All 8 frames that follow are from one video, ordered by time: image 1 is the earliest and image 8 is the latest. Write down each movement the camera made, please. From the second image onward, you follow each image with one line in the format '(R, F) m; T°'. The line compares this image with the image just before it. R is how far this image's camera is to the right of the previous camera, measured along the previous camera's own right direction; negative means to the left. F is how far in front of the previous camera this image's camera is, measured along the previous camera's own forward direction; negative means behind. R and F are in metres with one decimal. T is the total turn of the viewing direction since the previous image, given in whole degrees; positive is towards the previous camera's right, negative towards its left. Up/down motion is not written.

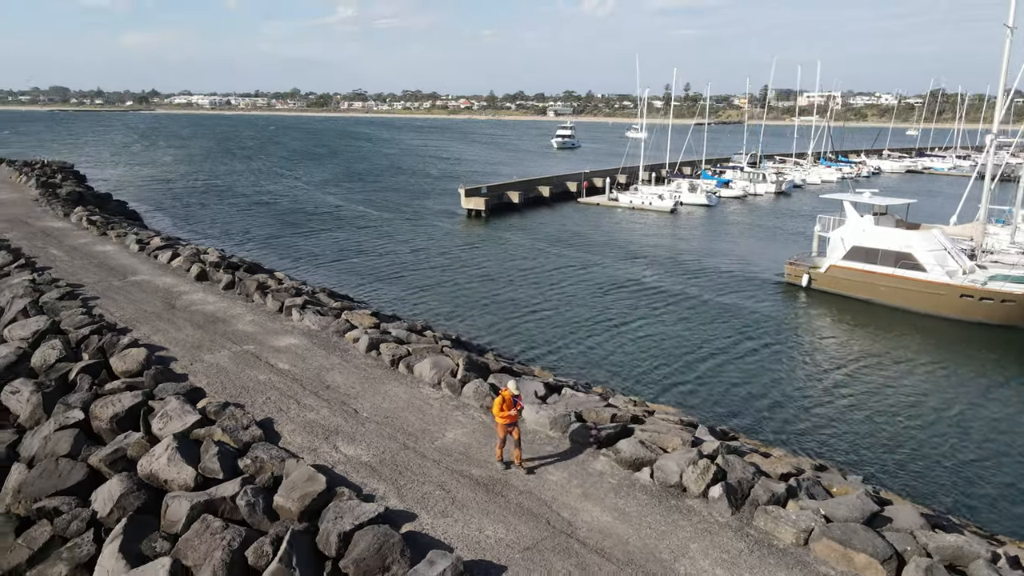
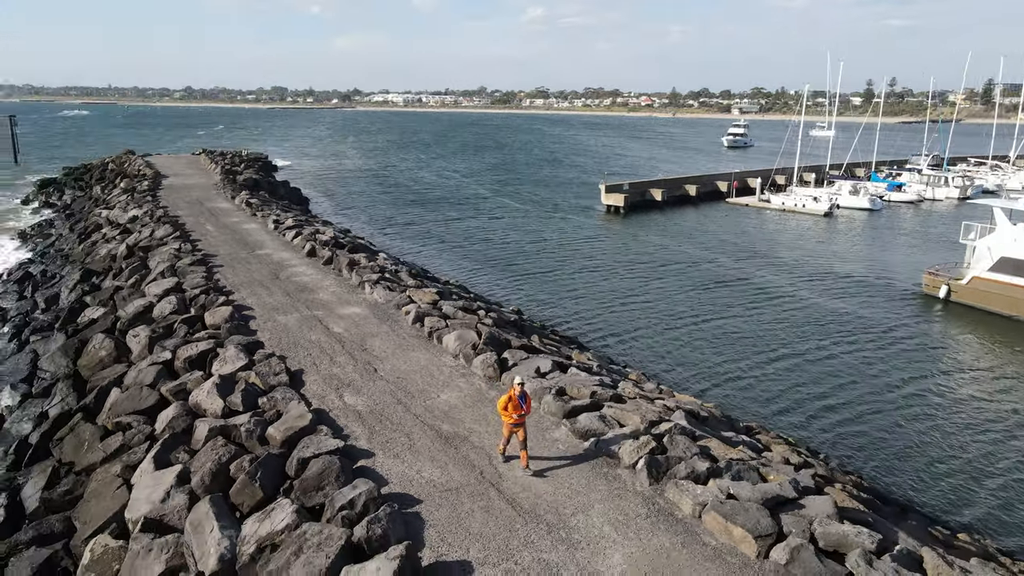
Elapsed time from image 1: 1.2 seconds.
(+1.9, -0.5) m; -13°
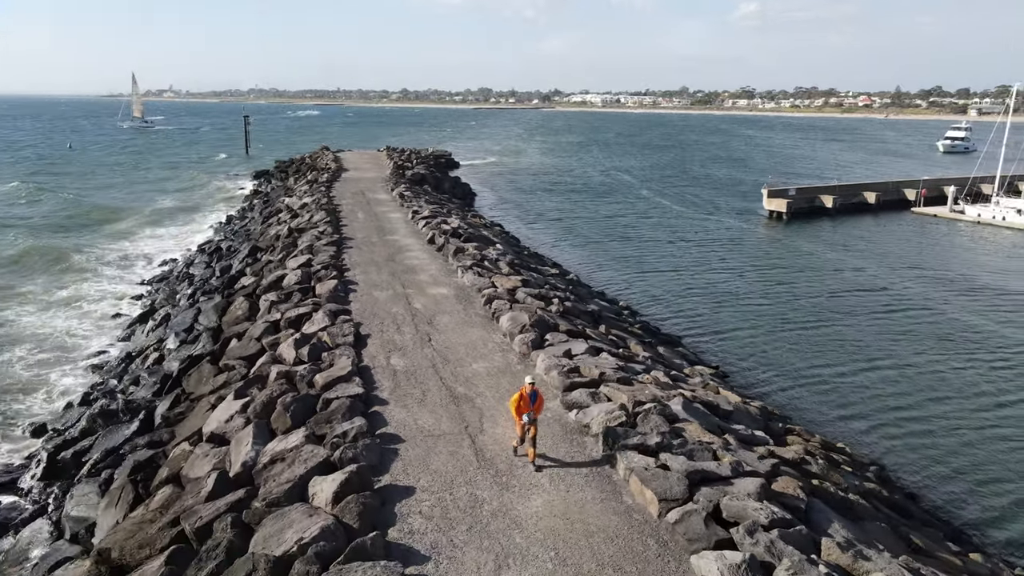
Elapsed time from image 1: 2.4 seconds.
(+2.0, -0.7) m; -14°
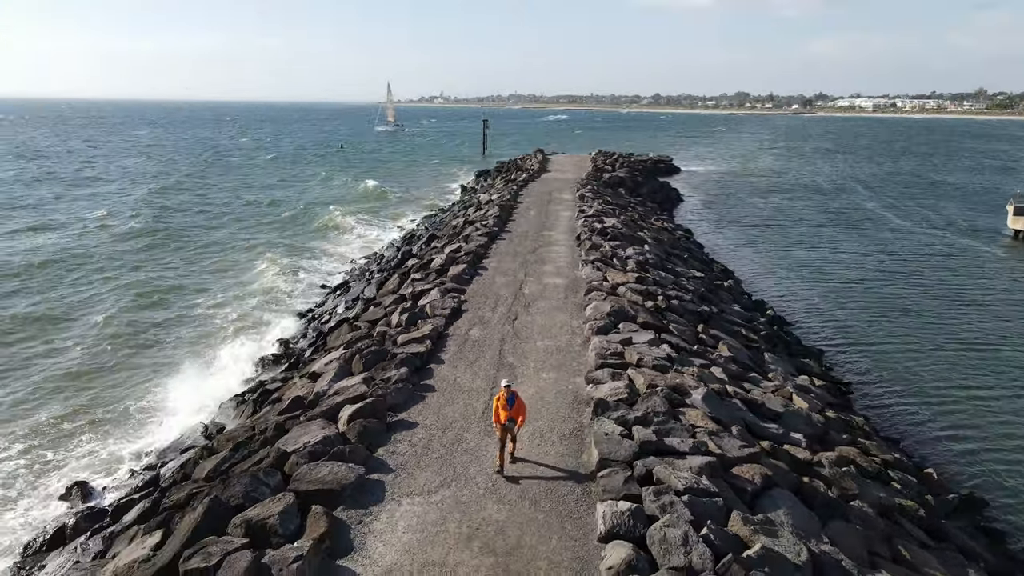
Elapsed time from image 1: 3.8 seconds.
(+2.4, -0.7) m; -18°
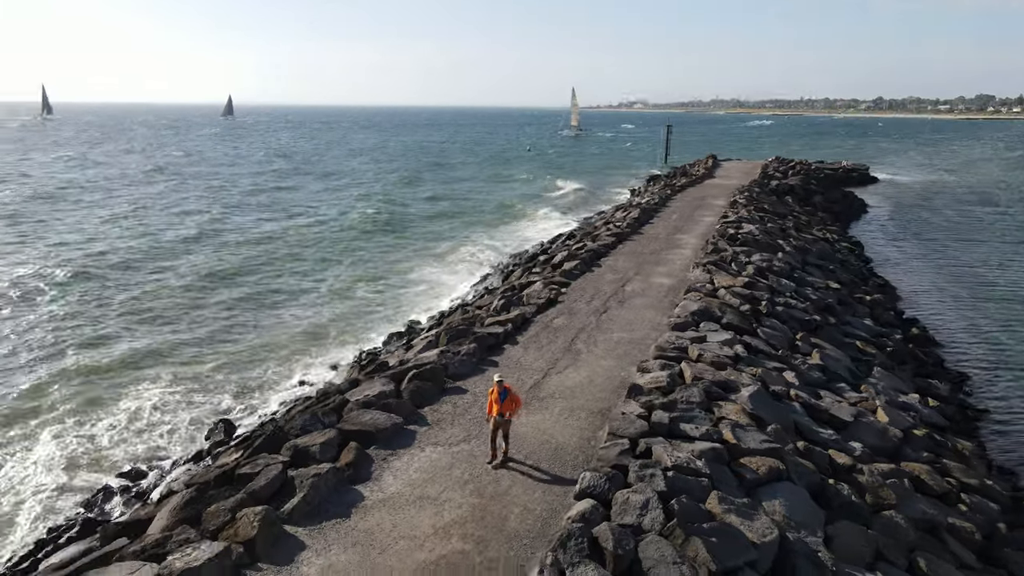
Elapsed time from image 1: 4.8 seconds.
(+1.6, -0.6) m; -14°
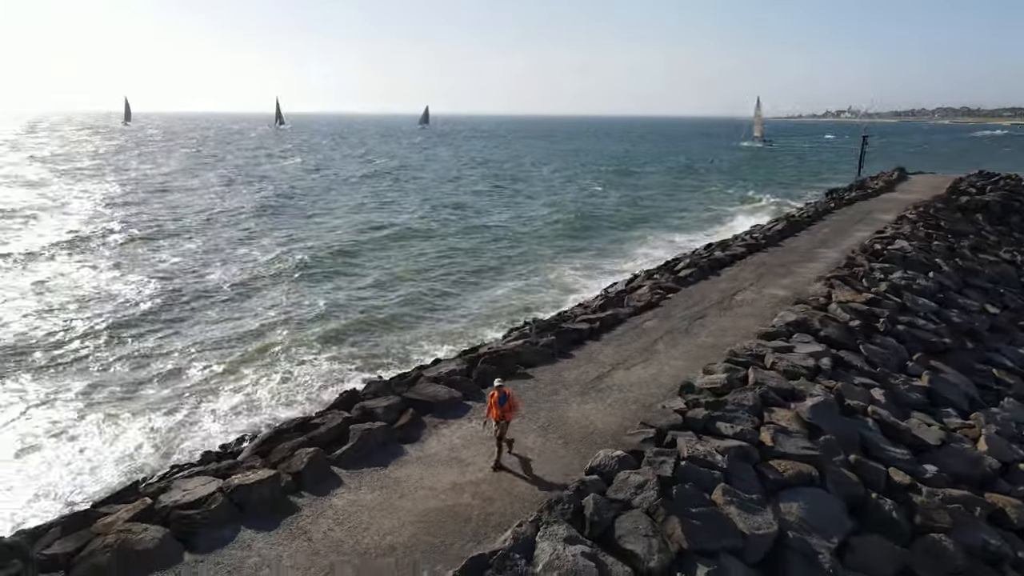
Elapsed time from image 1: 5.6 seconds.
(+1.4, -0.5) m; -14°
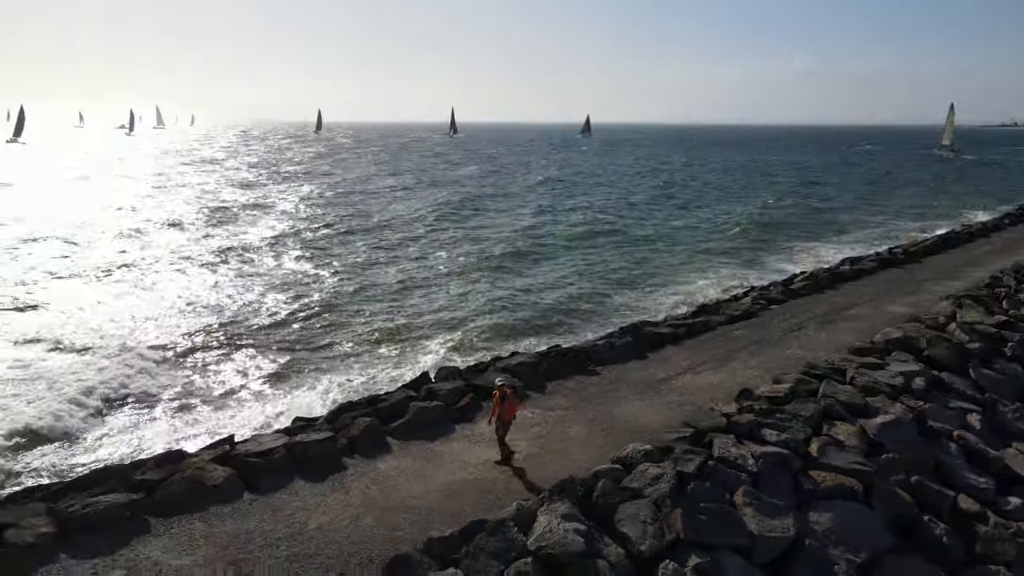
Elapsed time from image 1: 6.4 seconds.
(+1.1, -0.3) m; -12°
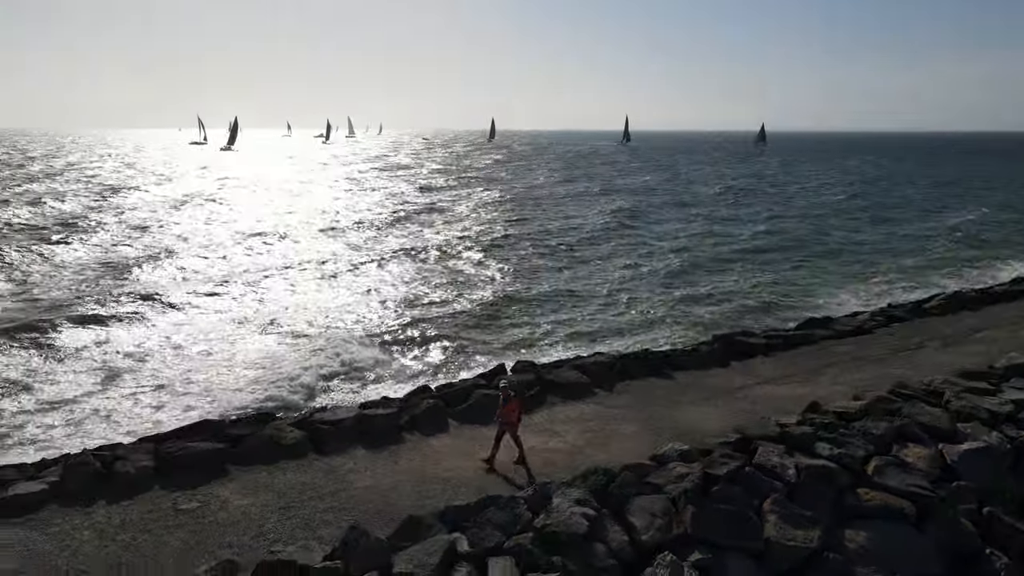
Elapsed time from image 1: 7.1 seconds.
(+1.1, -0.3) m; -13°
